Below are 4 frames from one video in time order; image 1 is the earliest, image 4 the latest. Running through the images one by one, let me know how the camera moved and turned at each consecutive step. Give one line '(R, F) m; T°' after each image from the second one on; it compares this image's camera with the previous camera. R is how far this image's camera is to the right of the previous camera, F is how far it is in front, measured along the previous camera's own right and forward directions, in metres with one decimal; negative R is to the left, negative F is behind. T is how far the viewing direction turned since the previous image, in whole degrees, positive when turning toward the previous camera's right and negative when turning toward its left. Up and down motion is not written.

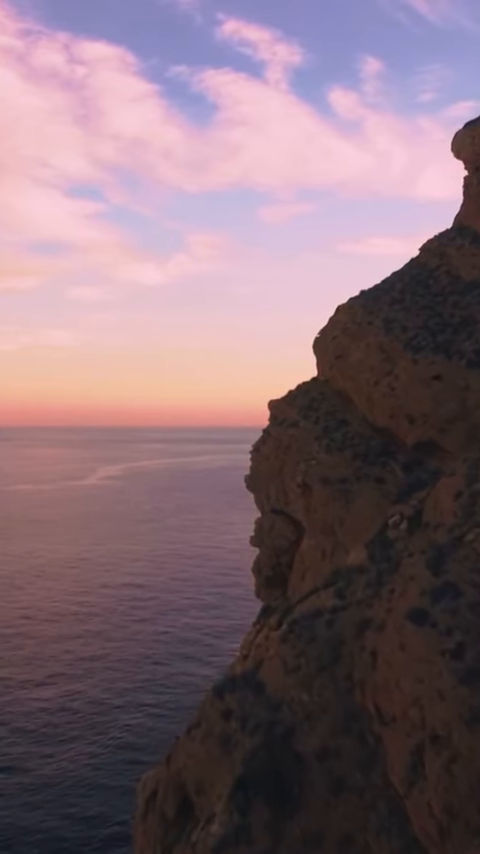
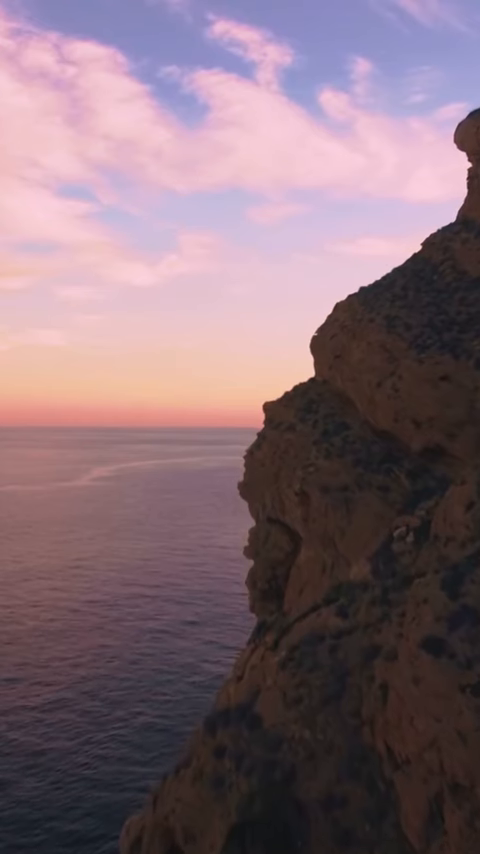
(0.0, +1.0) m; +1°
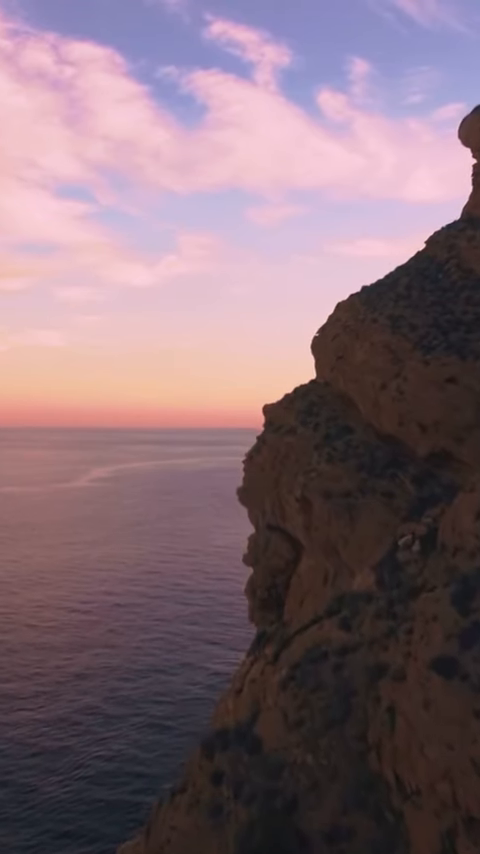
(0.0, +0.5) m; 0°
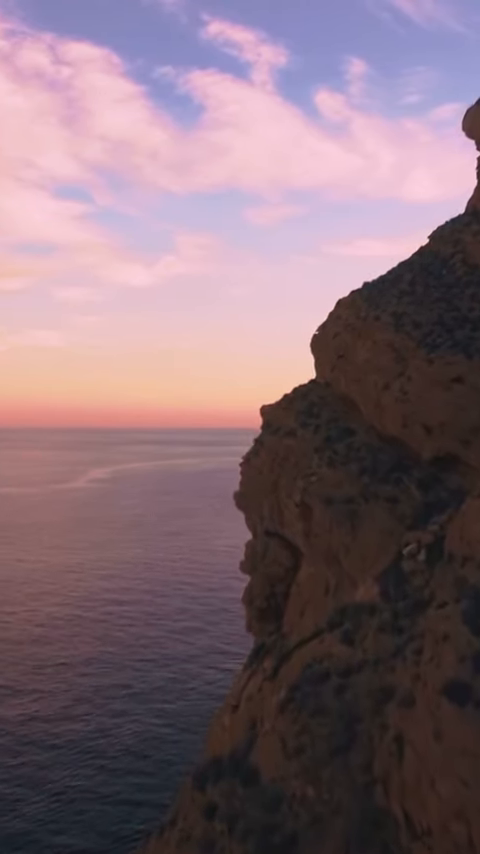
(0.0, +0.6) m; 0°
